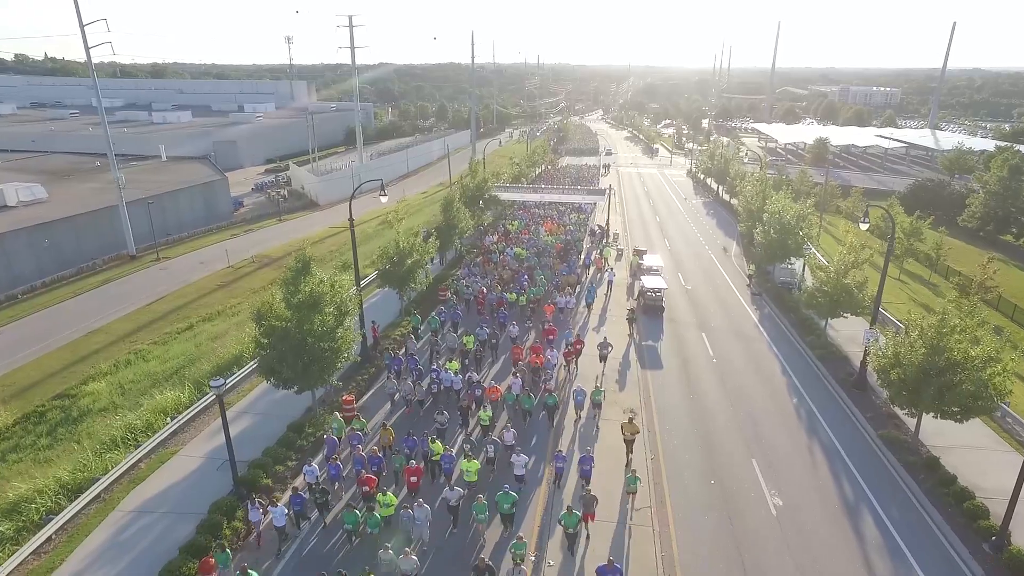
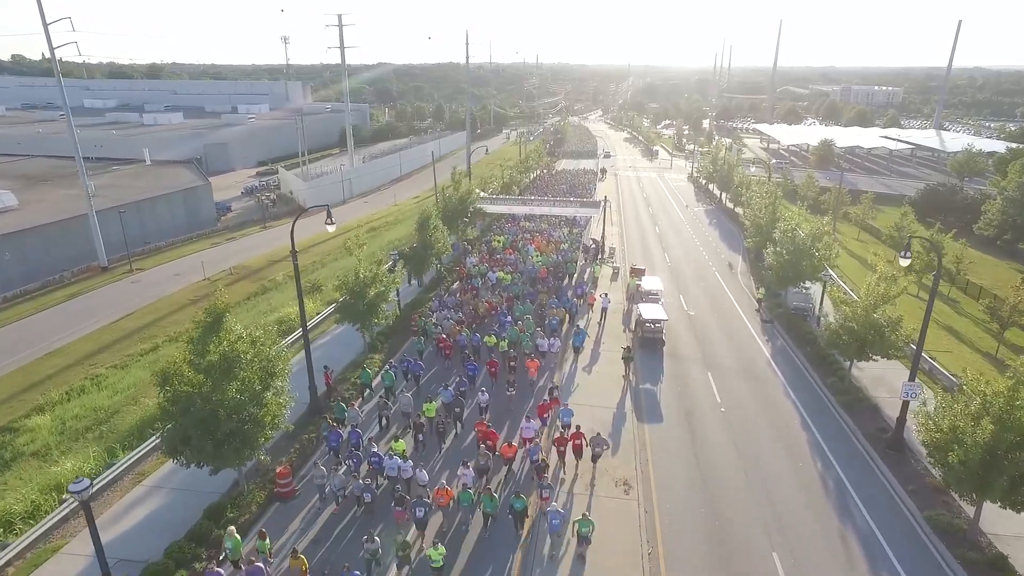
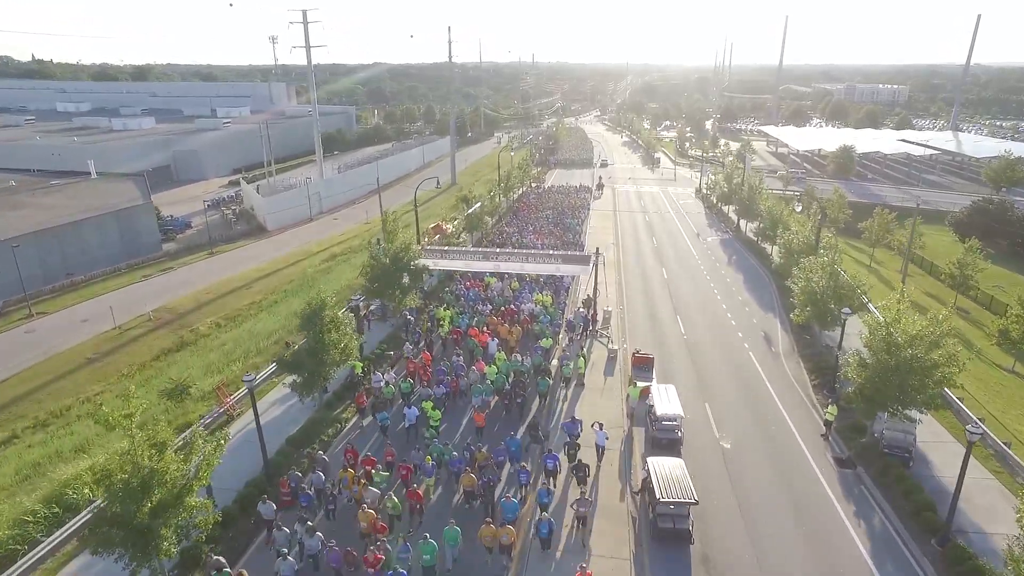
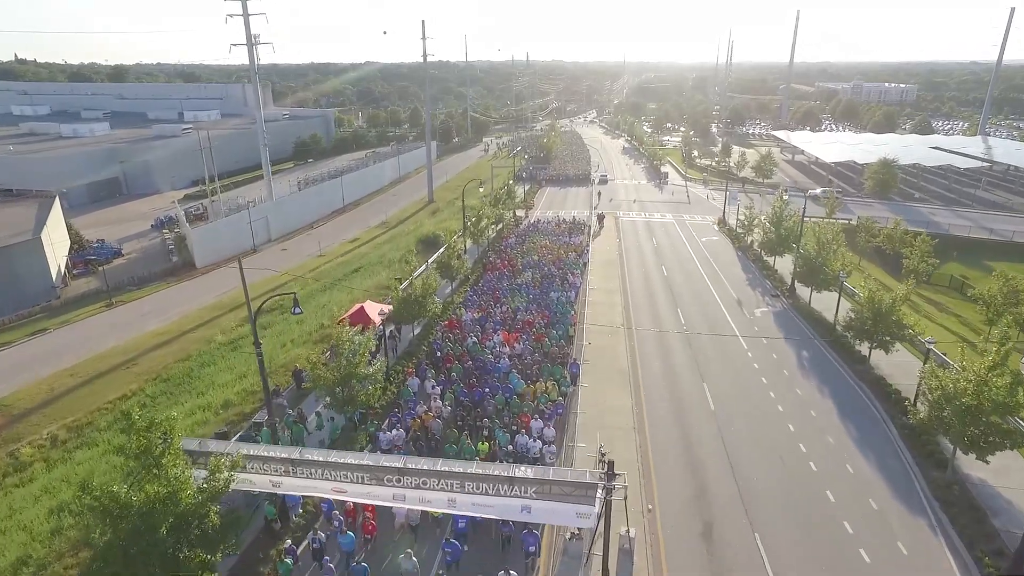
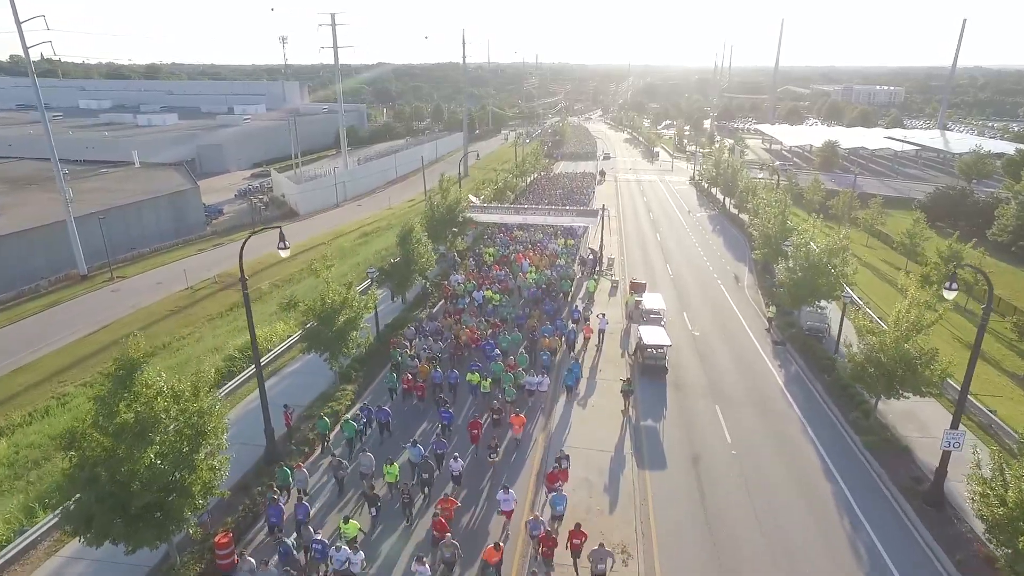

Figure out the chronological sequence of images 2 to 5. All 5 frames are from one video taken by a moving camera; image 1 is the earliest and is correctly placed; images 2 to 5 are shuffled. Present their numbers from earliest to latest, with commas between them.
2, 5, 3, 4
